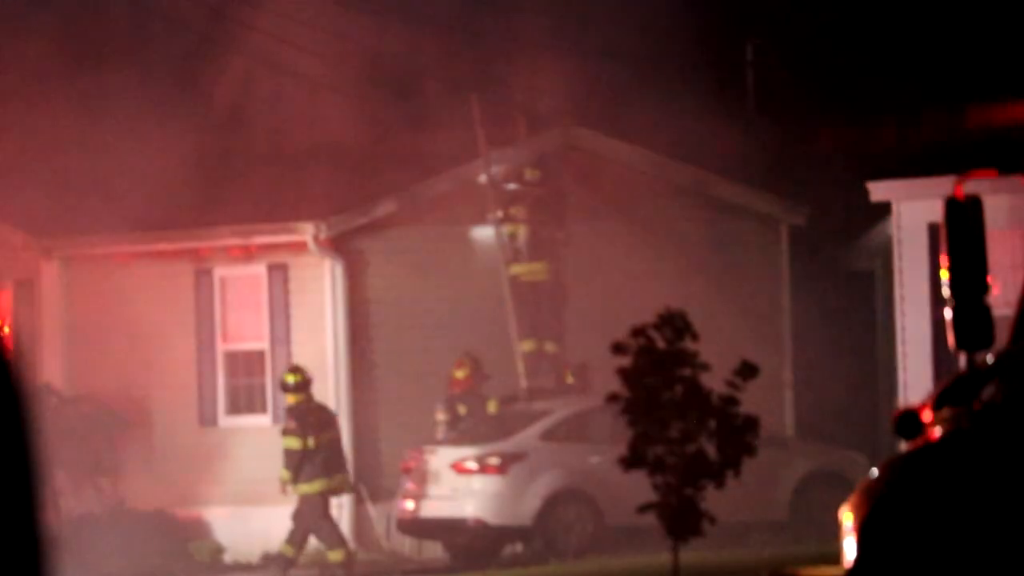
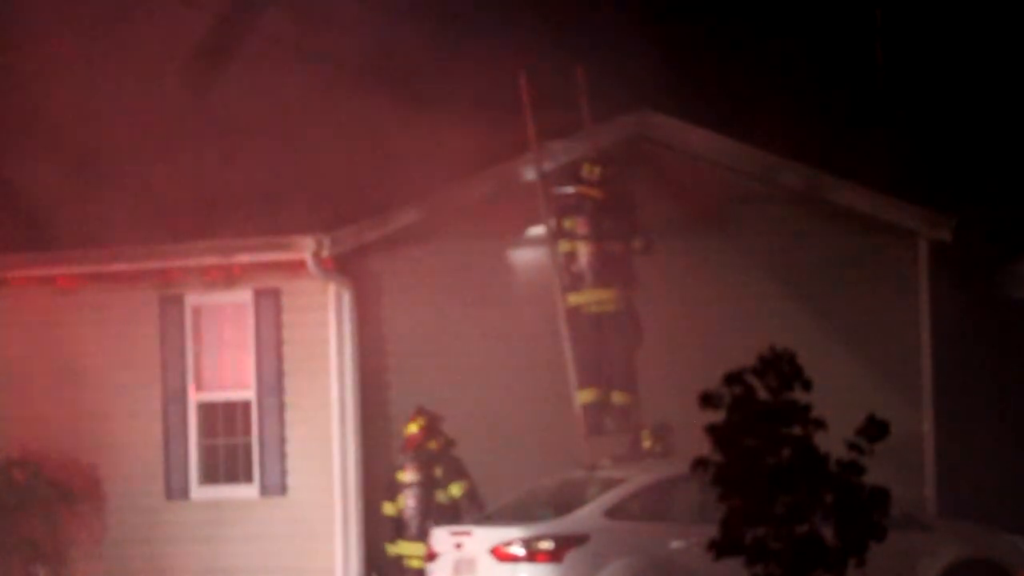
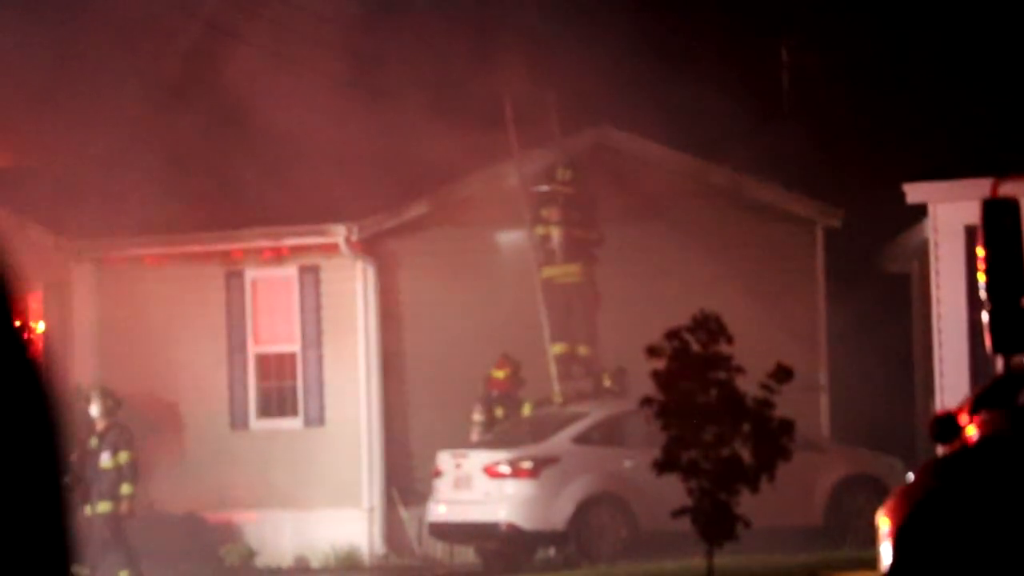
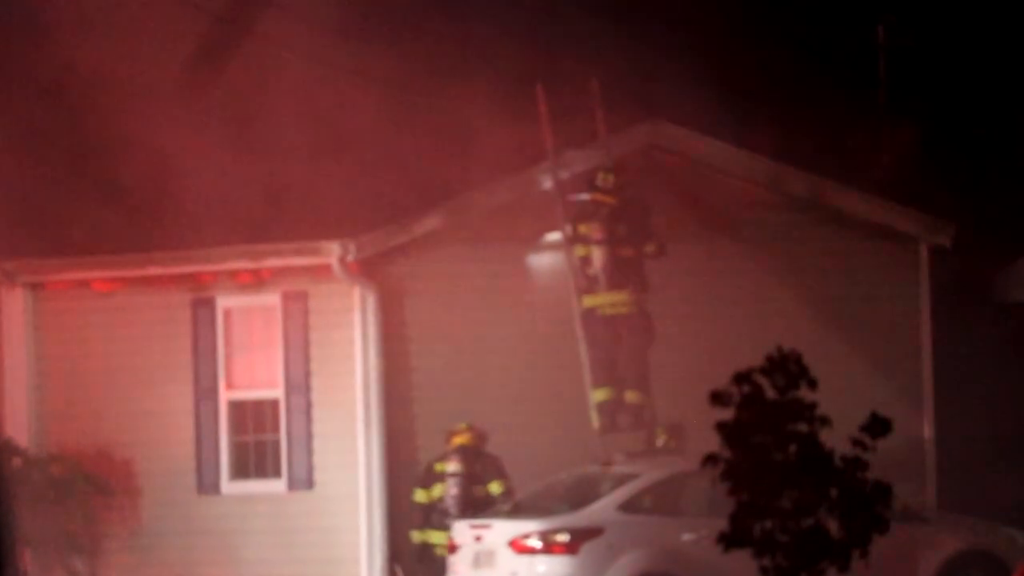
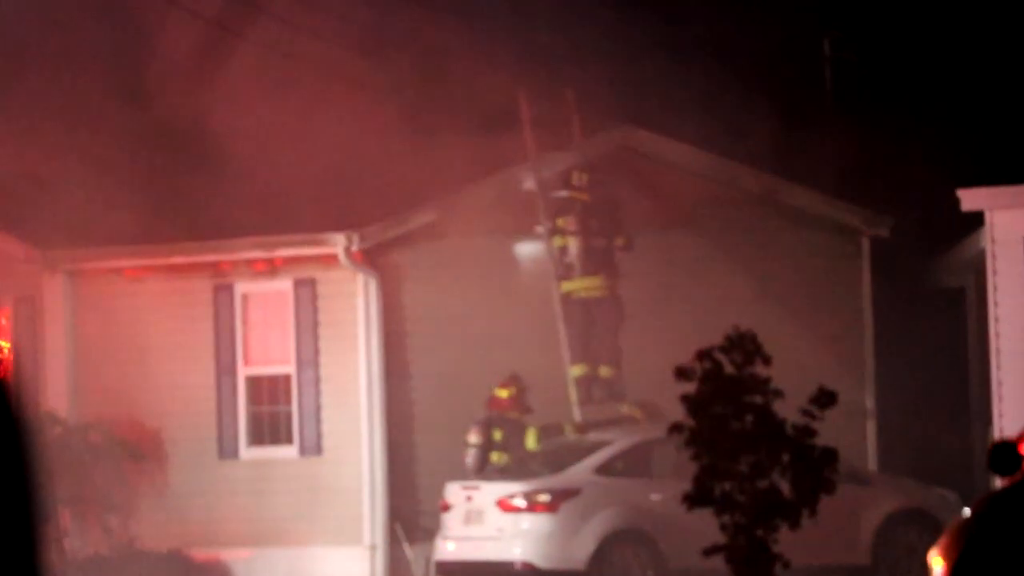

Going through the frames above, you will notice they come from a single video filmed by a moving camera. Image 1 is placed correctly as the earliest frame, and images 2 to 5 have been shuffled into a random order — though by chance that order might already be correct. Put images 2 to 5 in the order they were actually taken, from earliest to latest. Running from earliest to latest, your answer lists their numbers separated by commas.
3, 5, 4, 2
